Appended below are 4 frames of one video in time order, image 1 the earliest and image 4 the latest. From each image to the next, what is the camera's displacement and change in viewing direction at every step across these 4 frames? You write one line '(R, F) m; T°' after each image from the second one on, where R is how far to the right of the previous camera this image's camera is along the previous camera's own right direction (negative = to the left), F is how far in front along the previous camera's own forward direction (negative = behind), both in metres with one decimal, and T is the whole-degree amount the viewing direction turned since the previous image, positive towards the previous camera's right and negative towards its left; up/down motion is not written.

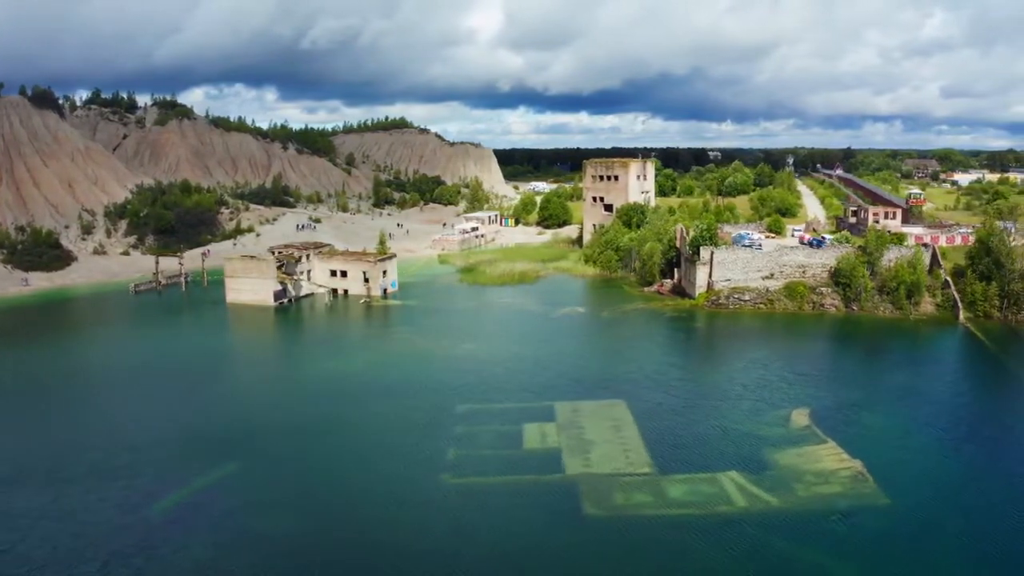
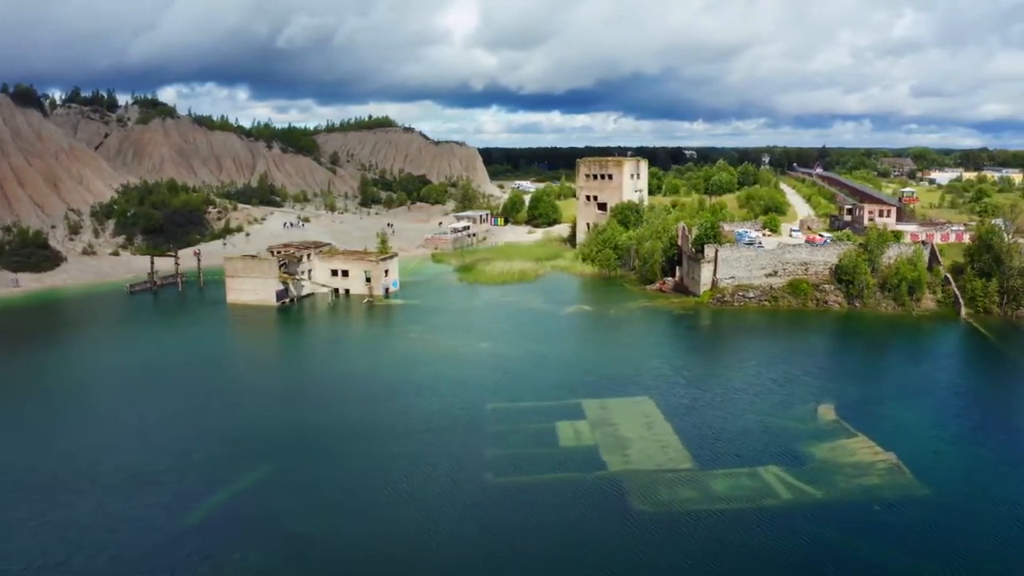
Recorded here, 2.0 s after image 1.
(-0.7, -0.1) m; +2°
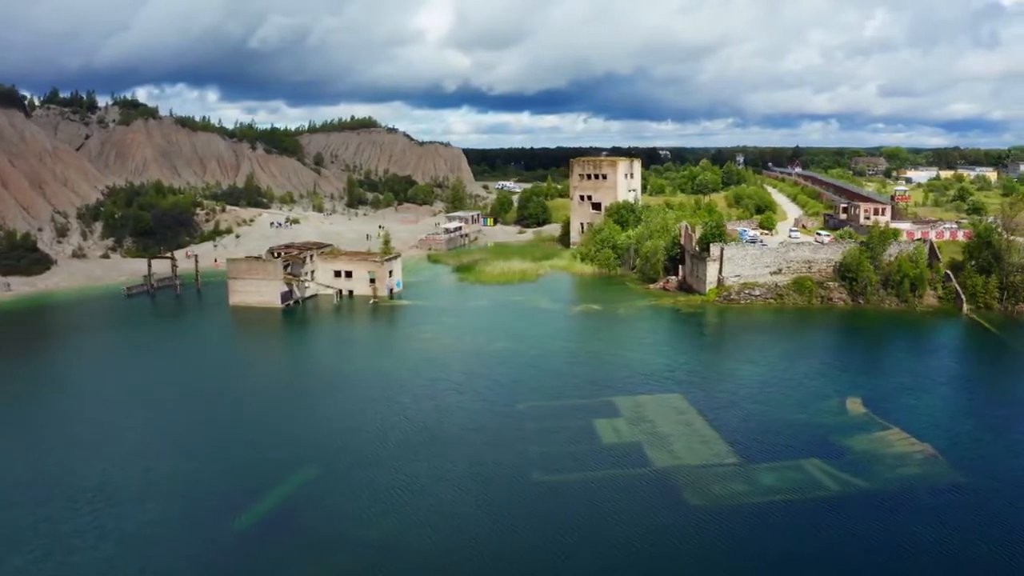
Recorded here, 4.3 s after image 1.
(-0.8, -0.1) m; +2°
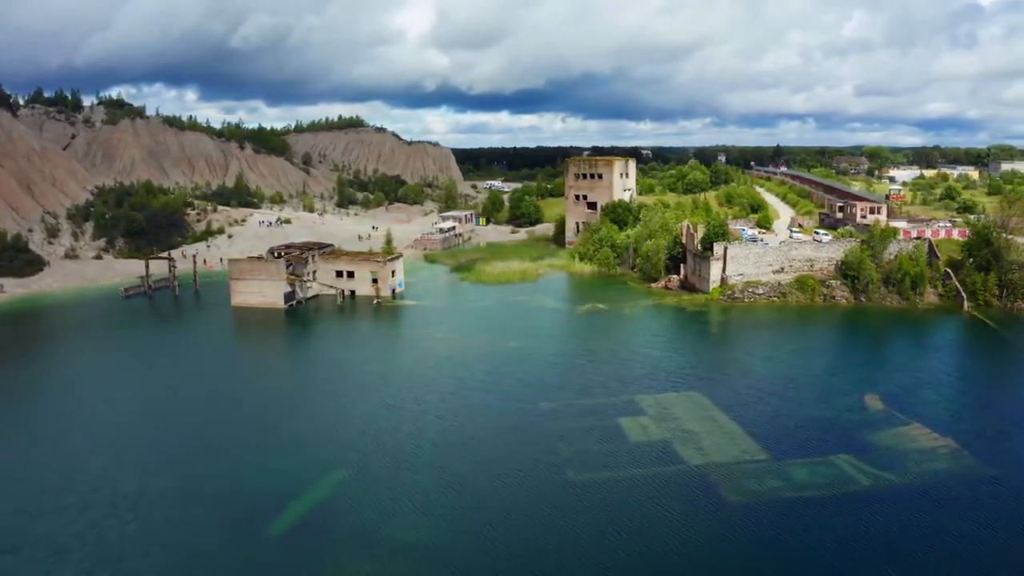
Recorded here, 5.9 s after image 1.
(-0.6, -0.1) m; +1°
